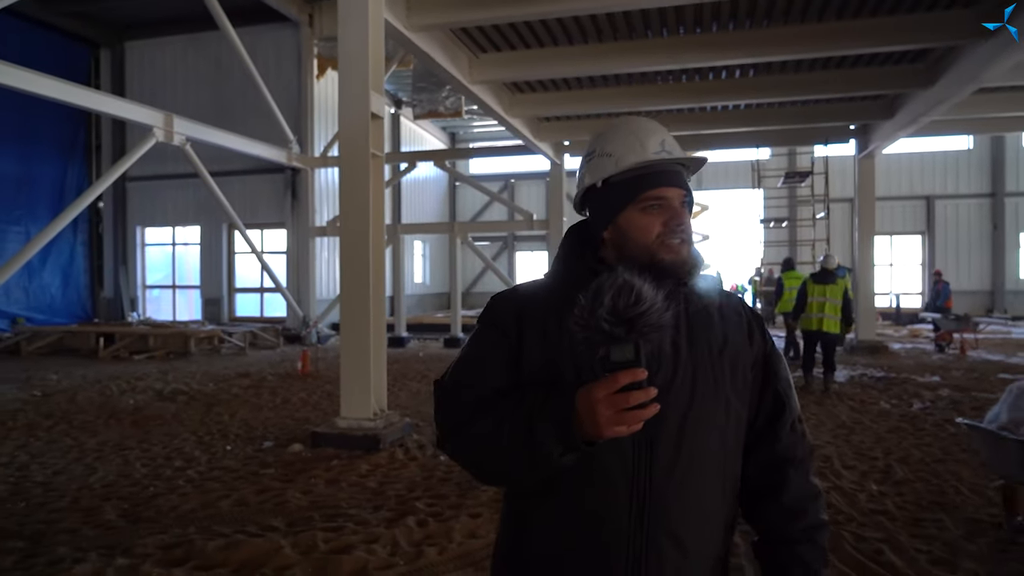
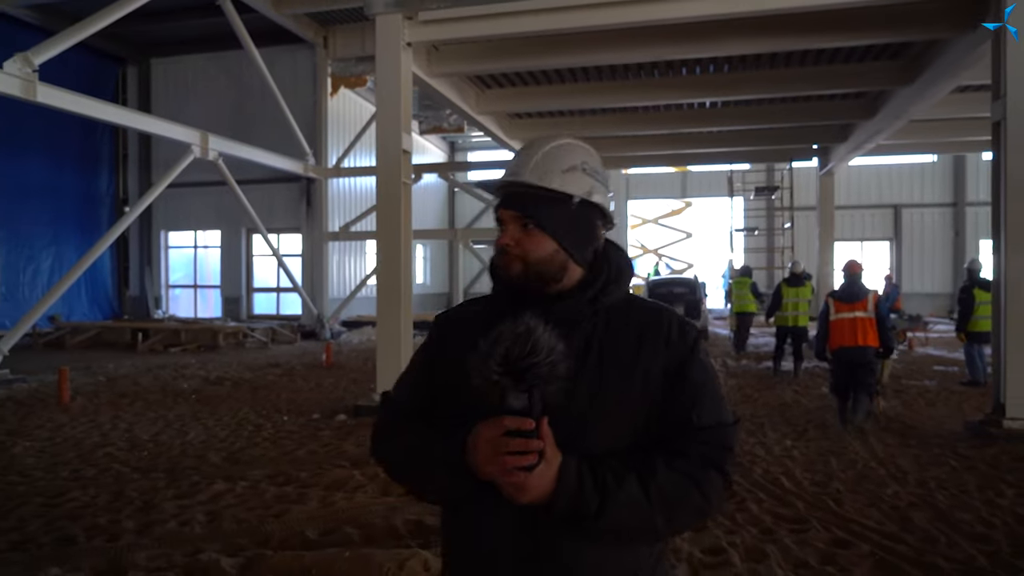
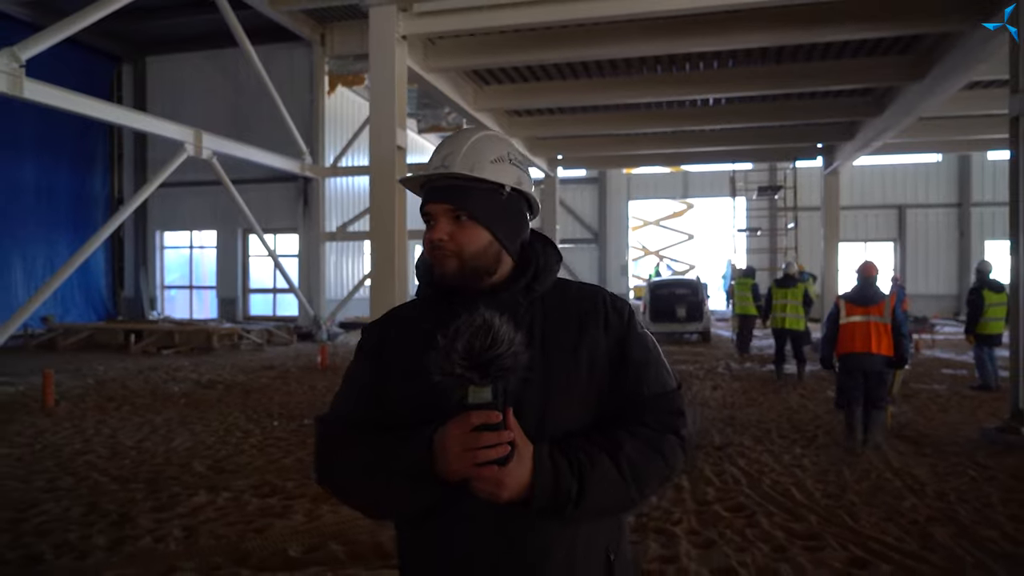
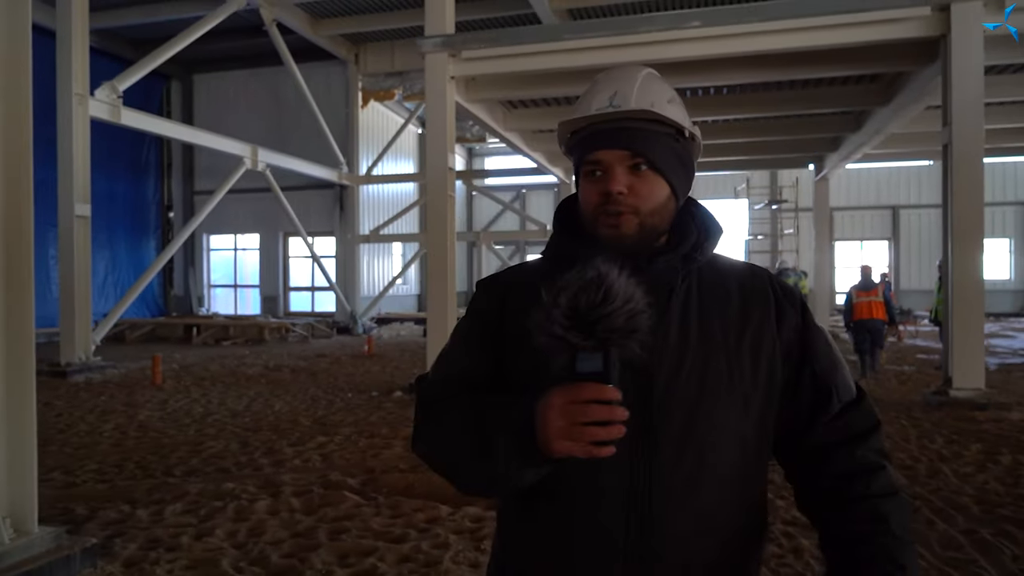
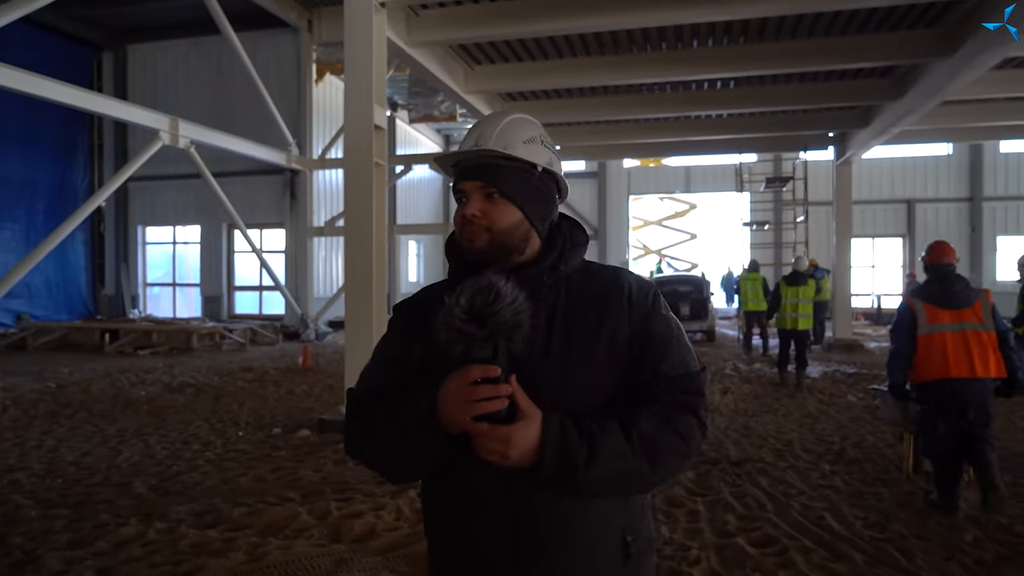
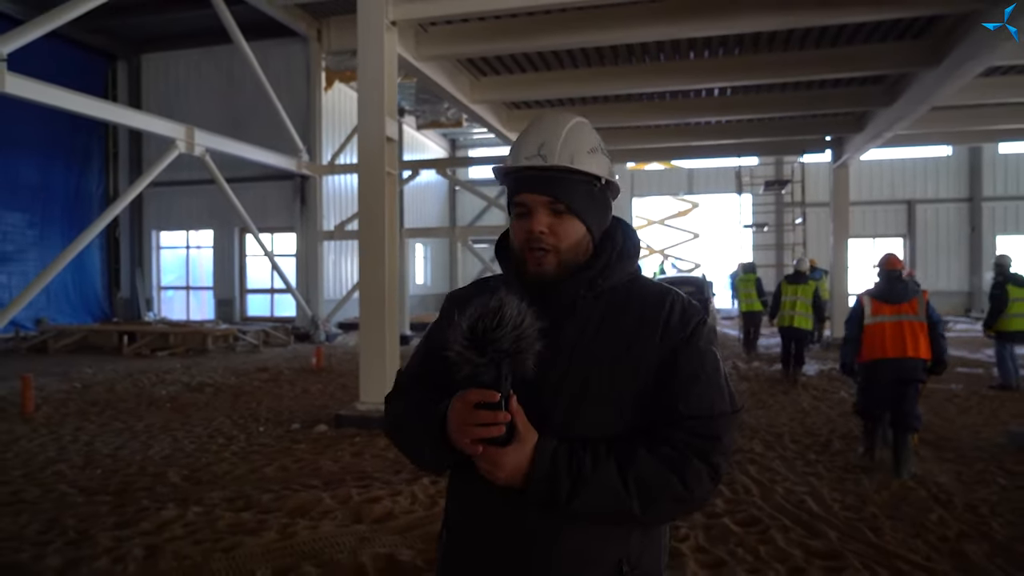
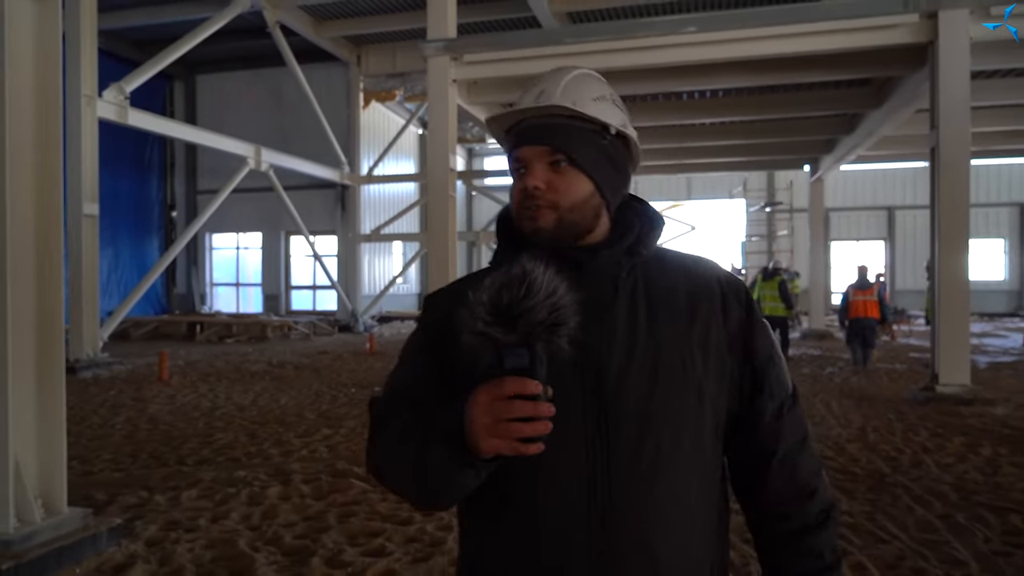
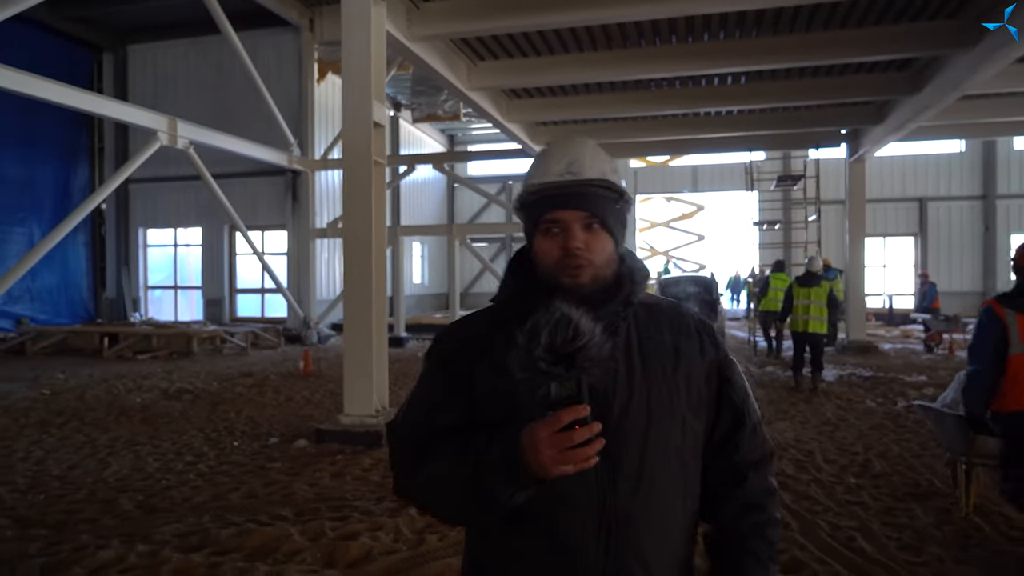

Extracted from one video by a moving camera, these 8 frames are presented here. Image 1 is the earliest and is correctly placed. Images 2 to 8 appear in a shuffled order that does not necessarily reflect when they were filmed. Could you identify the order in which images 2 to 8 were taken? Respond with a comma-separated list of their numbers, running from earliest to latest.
8, 5, 6, 3, 2, 4, 7
